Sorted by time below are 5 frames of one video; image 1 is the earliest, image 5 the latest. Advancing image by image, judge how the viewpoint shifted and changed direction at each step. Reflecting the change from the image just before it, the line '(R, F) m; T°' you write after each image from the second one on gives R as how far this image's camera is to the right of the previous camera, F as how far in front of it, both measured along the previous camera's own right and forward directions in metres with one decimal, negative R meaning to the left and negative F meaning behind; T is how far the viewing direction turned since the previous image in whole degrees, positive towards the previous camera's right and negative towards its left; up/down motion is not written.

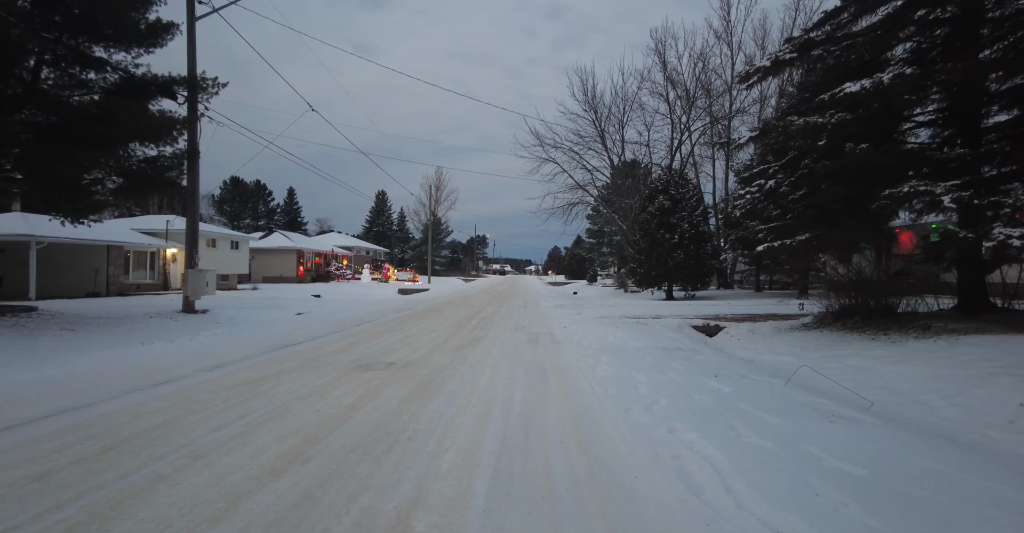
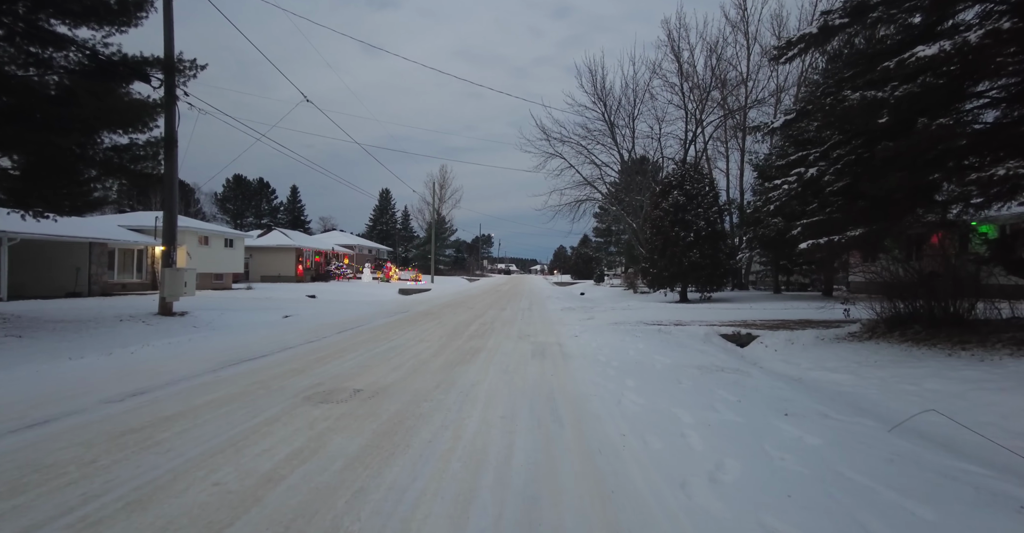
(0.0, +1.3) m; -1°
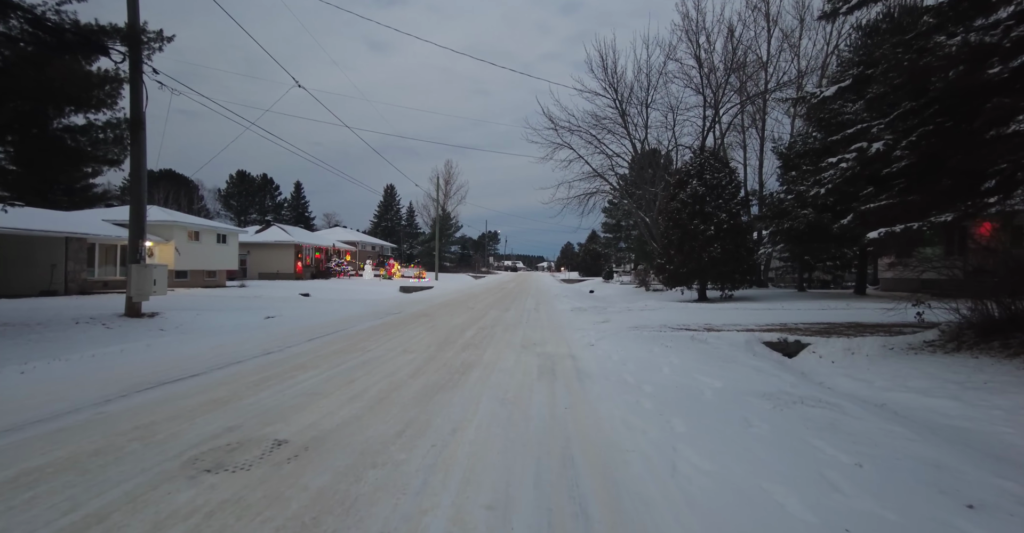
(+0.1, +1.5) m; -1°
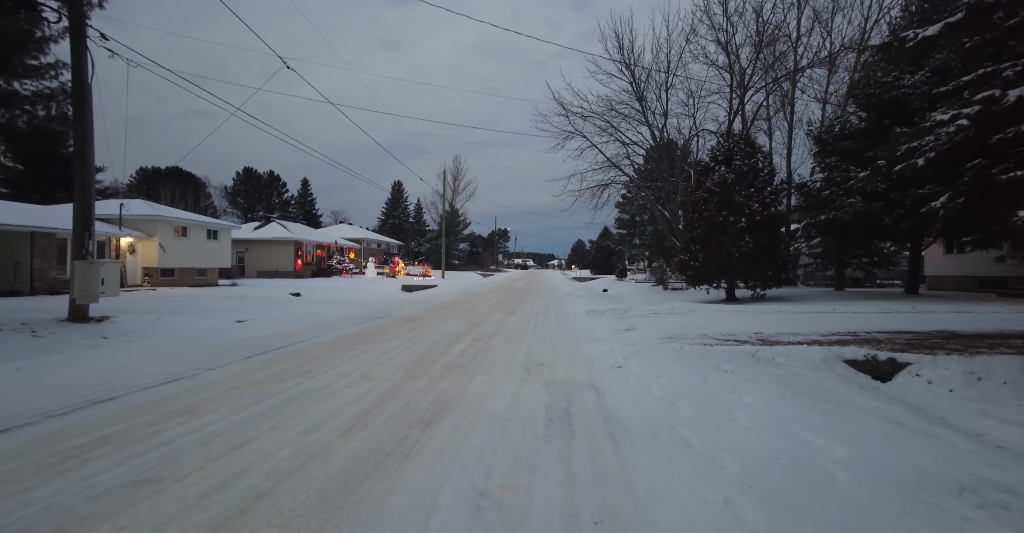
(+0.1, +1.9) m; -1°
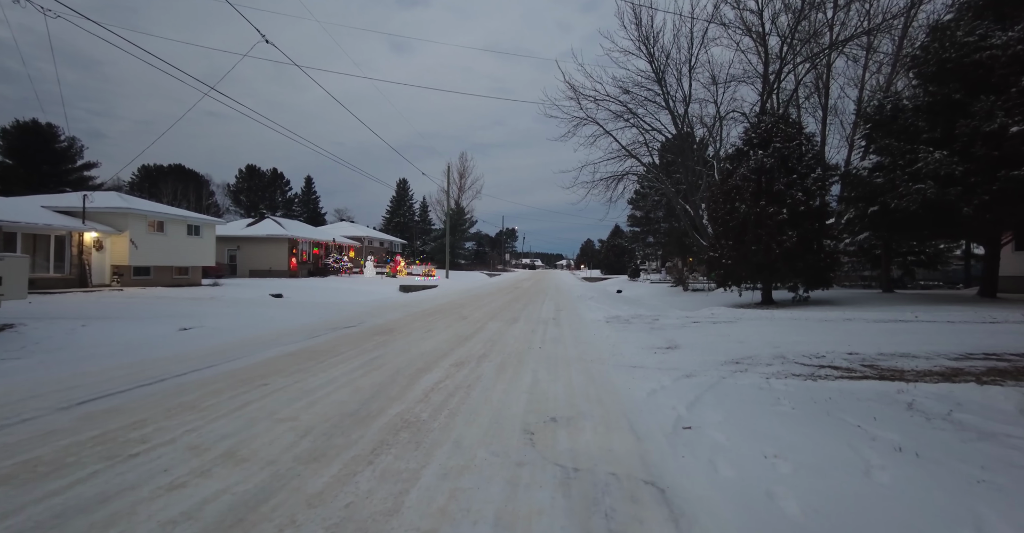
(+0.1, +2.3) m; -1°
